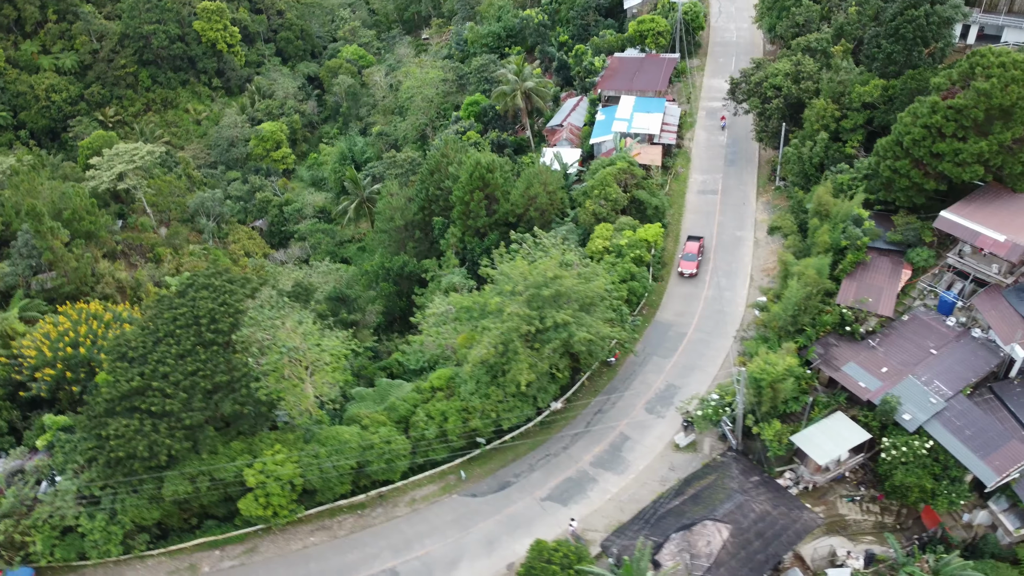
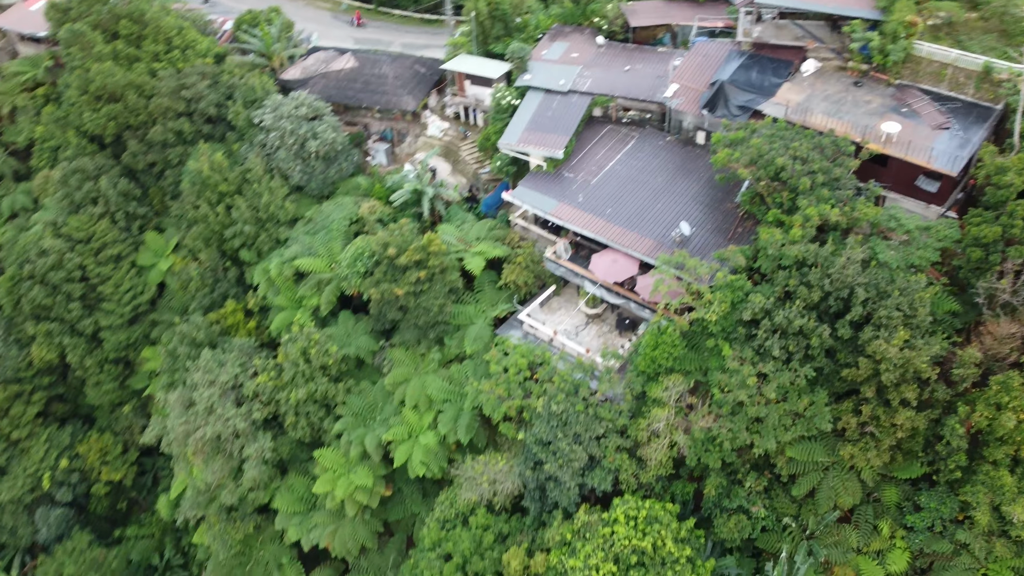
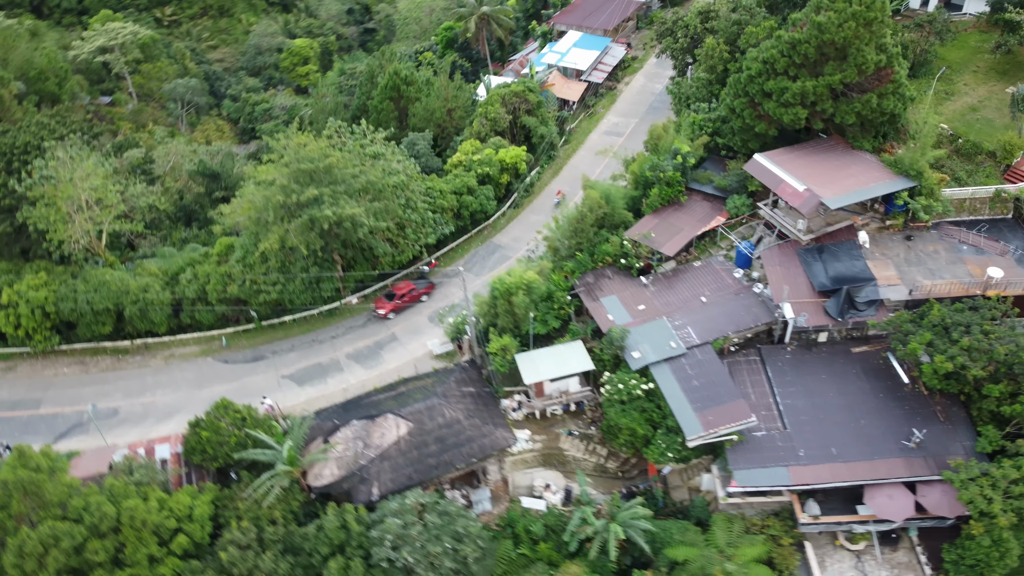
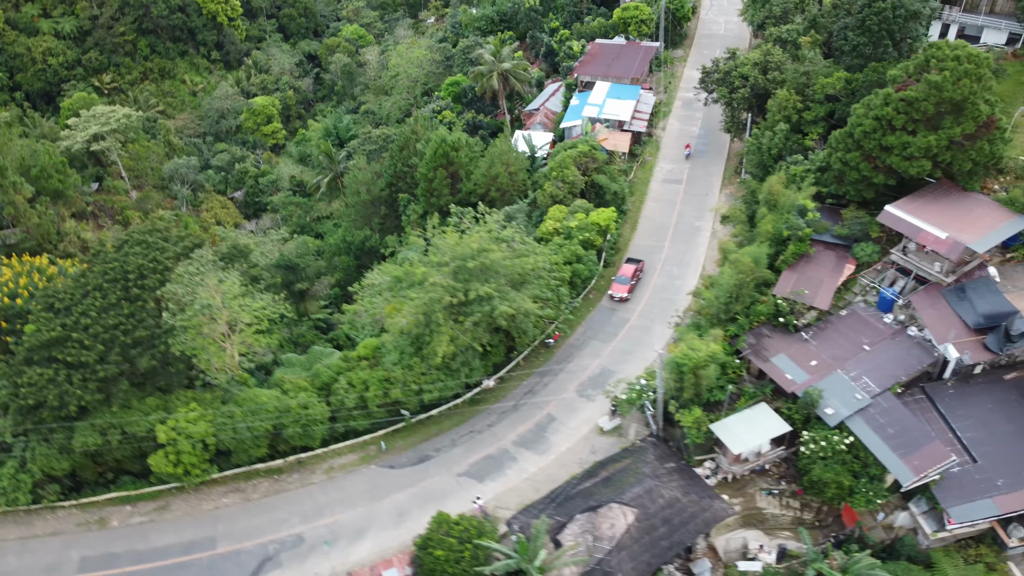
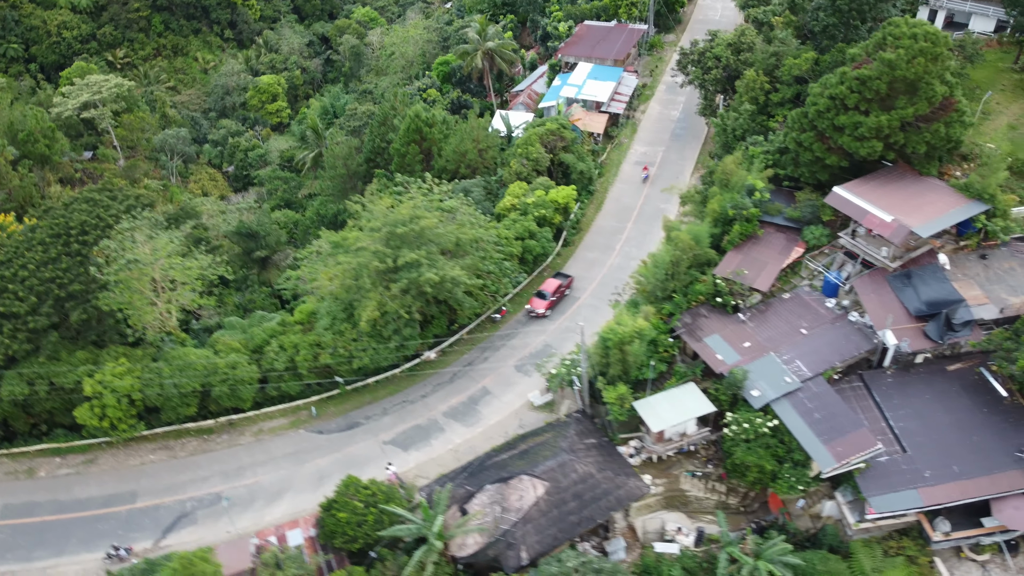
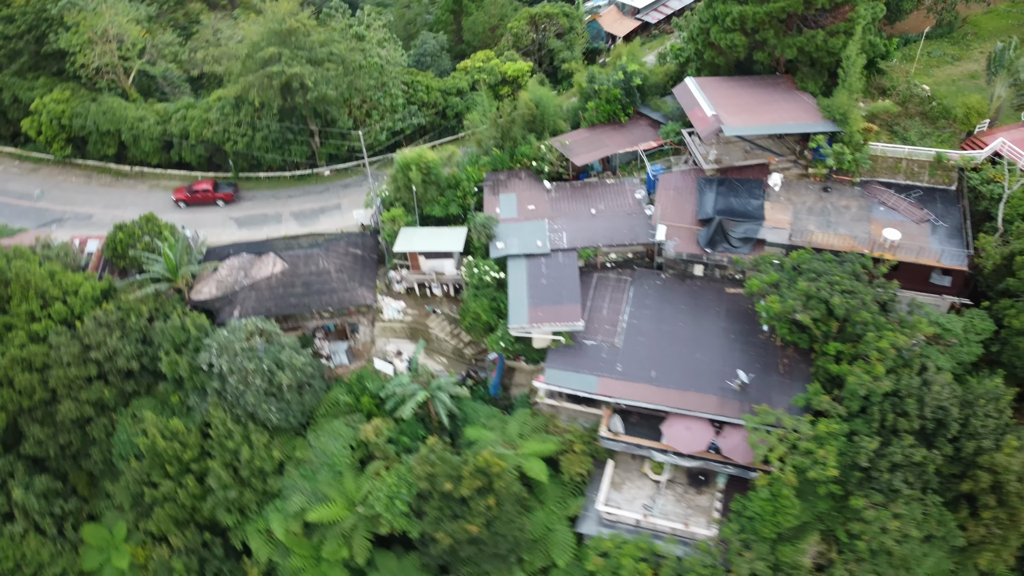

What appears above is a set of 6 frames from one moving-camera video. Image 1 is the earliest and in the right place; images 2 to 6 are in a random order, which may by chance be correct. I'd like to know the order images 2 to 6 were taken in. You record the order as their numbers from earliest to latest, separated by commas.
4, 5, 3, 6, 2
